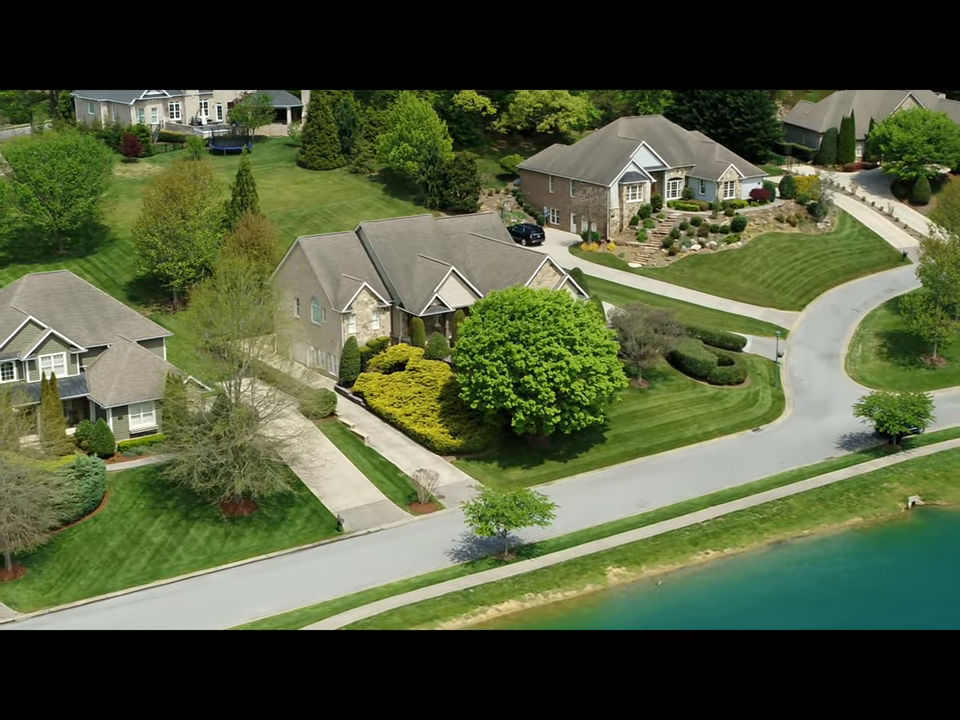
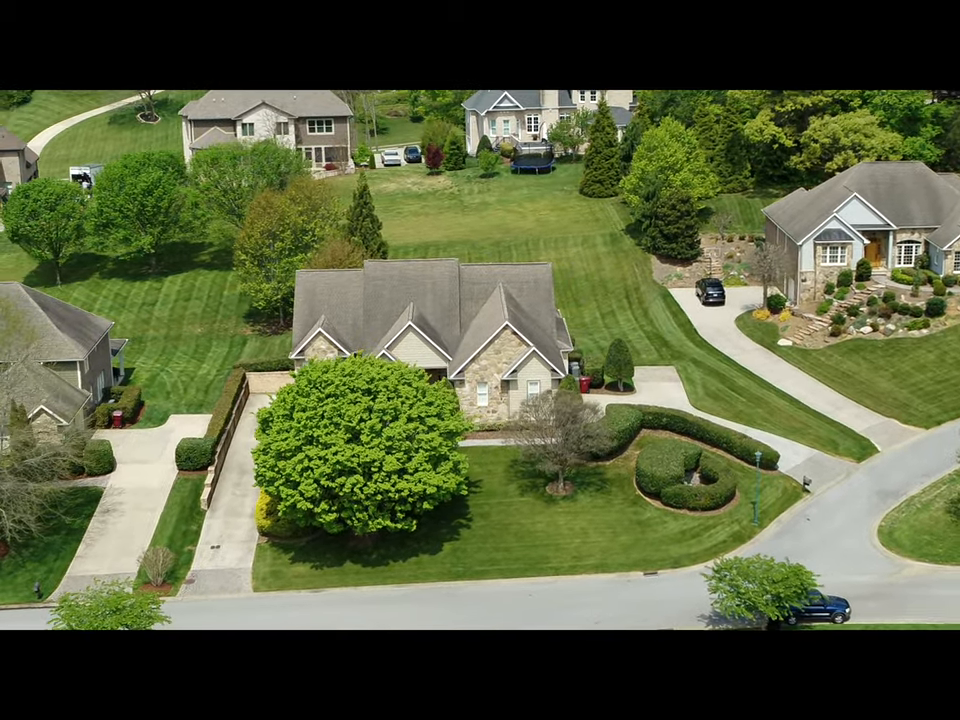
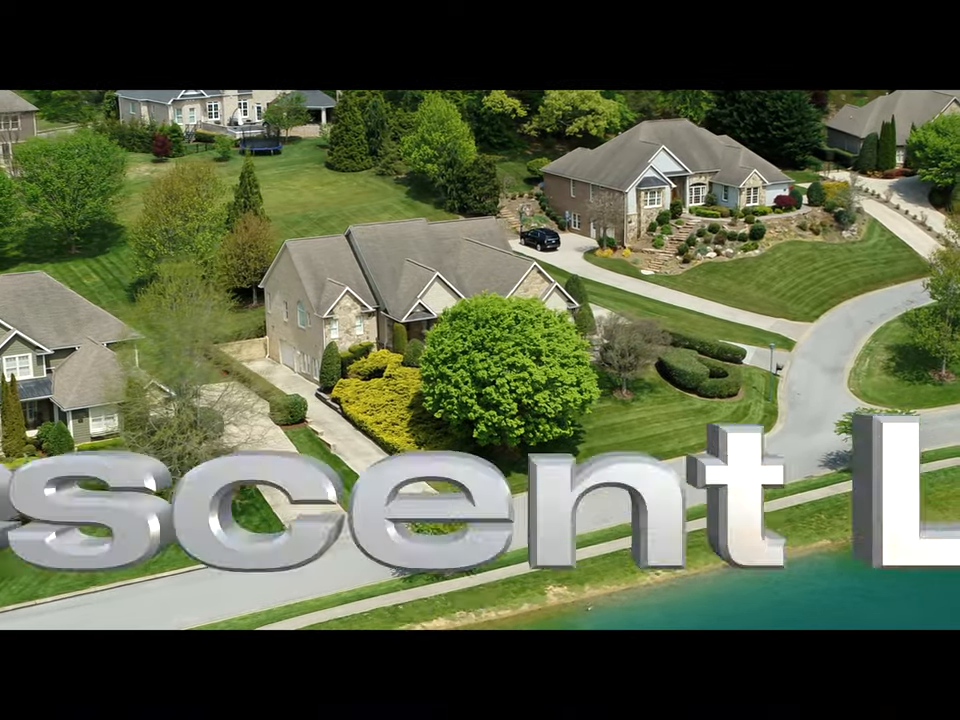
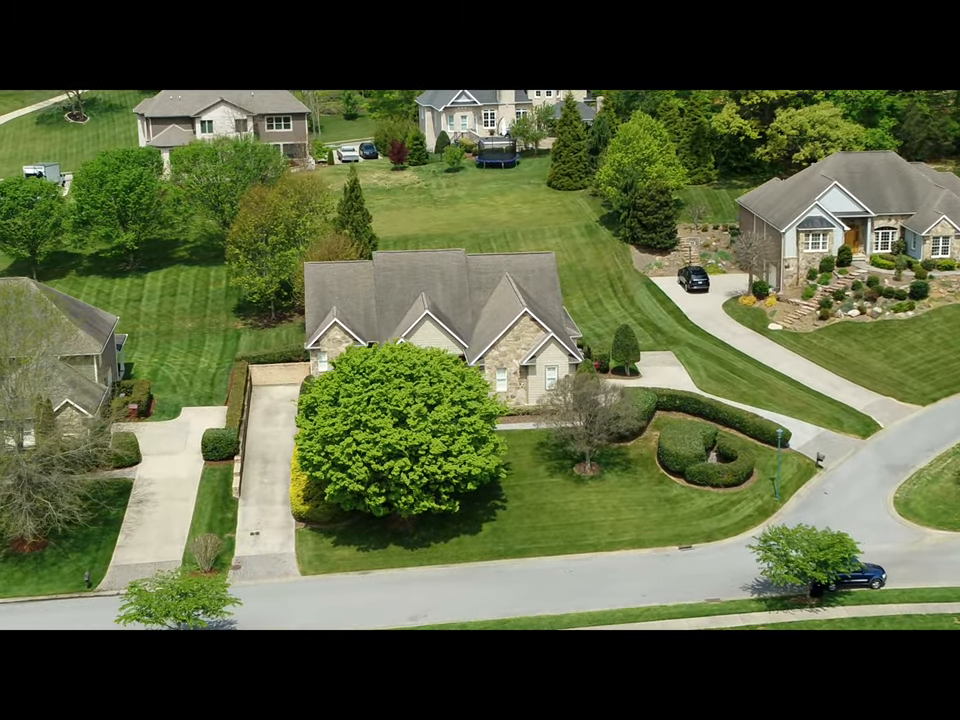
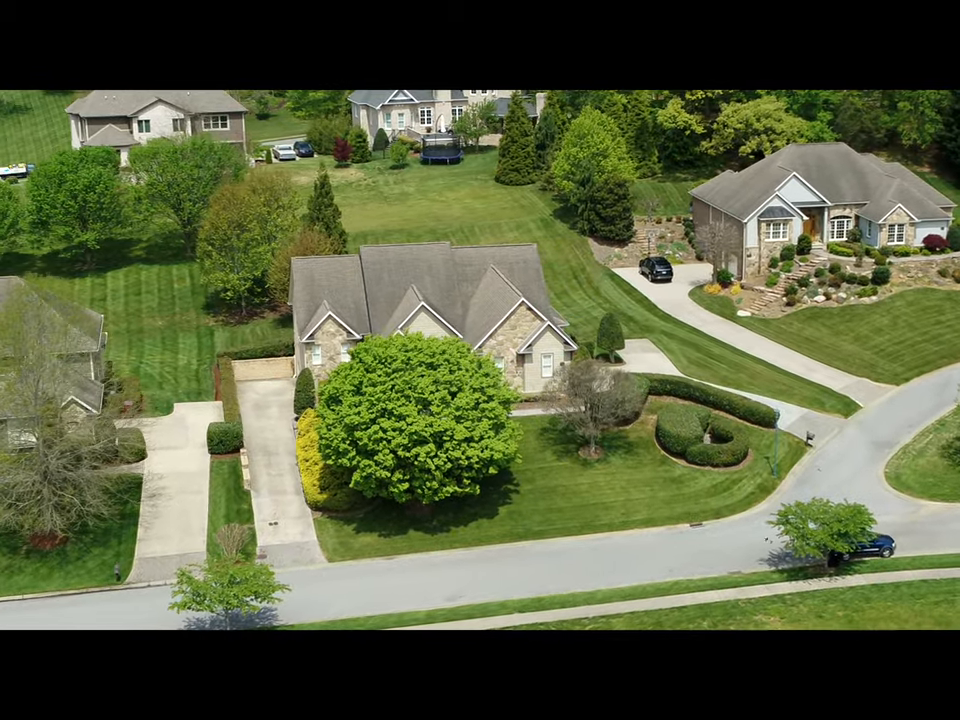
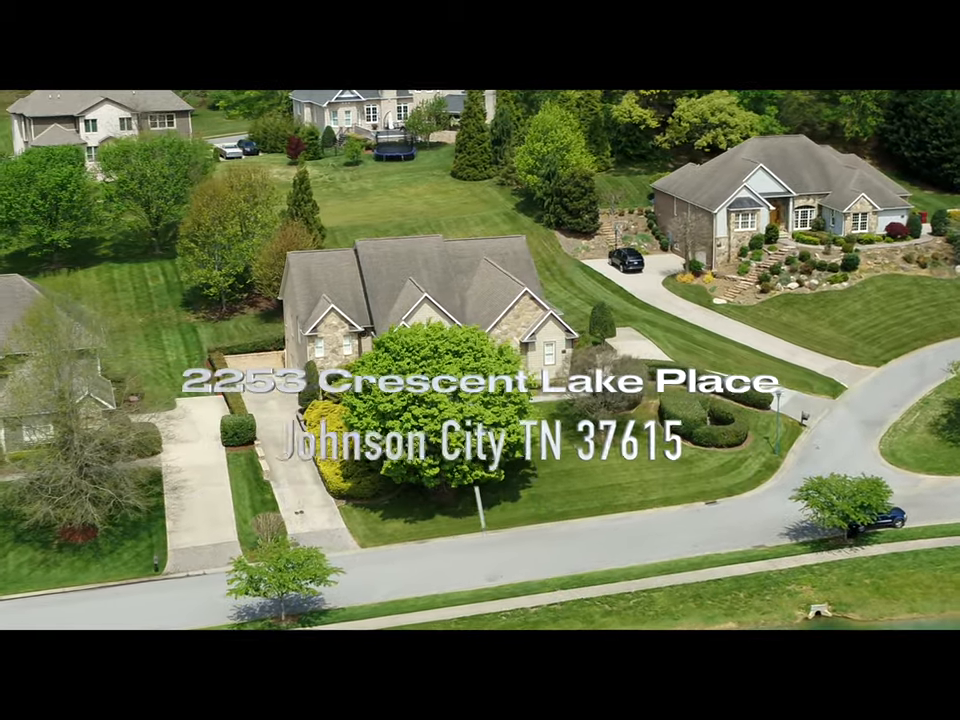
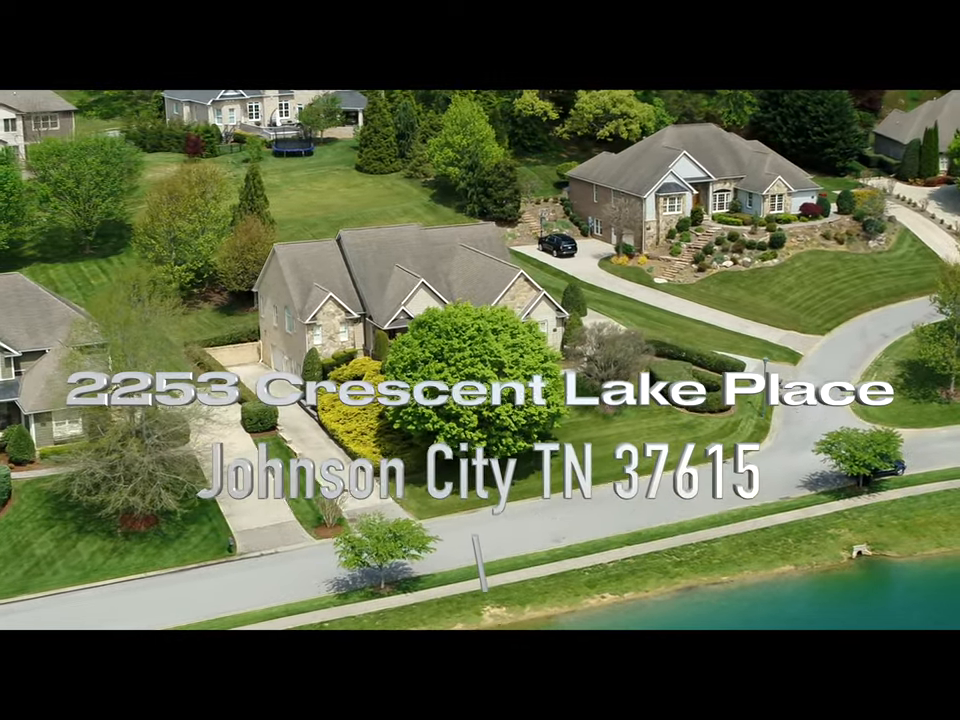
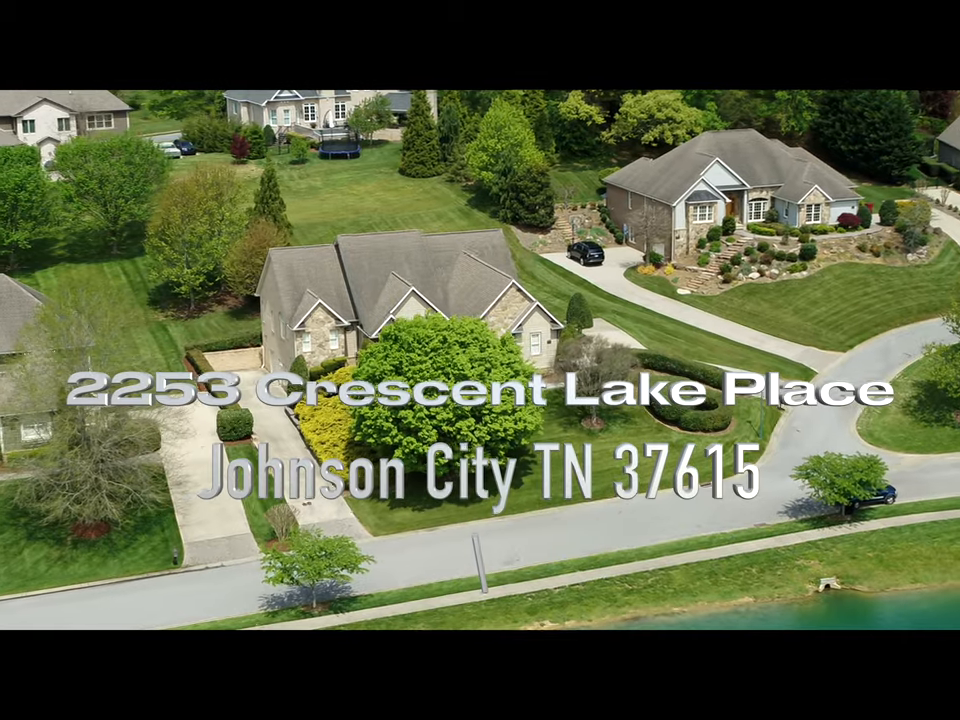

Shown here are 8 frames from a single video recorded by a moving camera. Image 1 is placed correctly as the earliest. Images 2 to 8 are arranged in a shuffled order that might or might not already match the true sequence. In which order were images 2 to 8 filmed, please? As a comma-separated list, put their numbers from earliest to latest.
3, 7, 8, 6, 5, 4, 2
